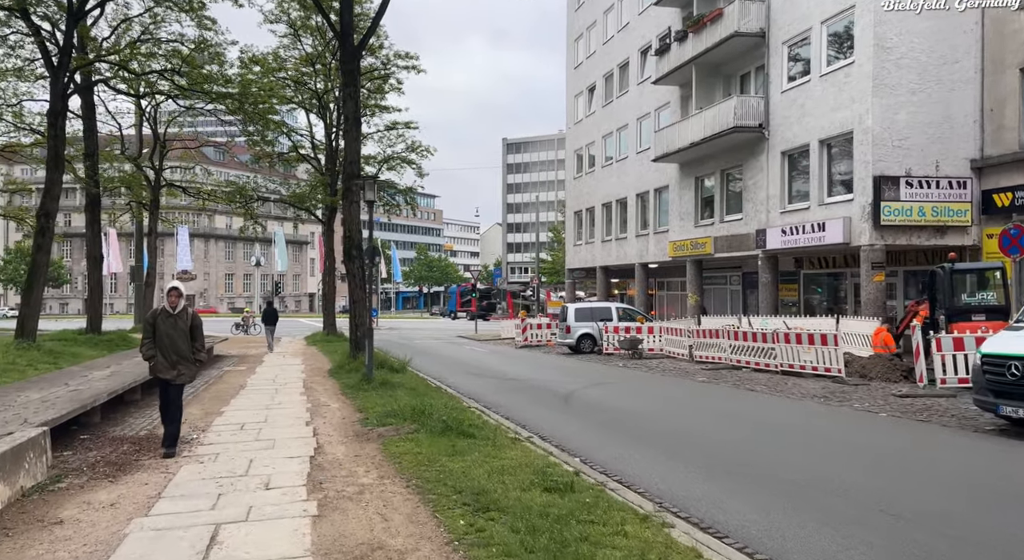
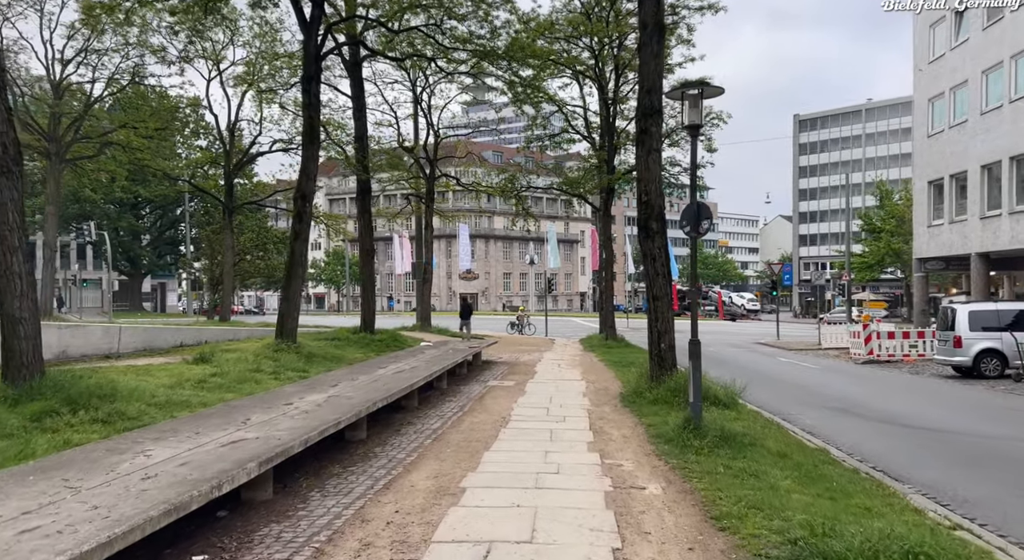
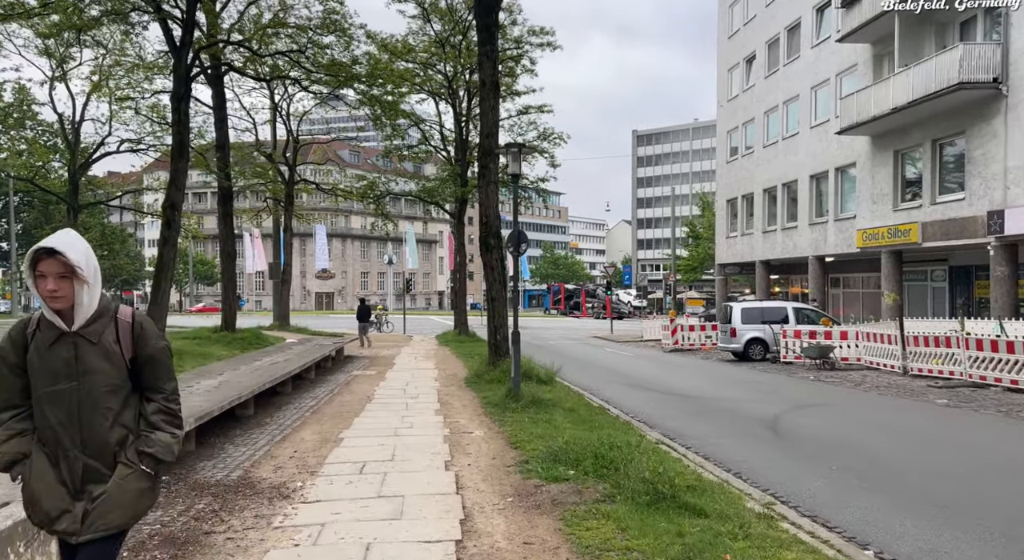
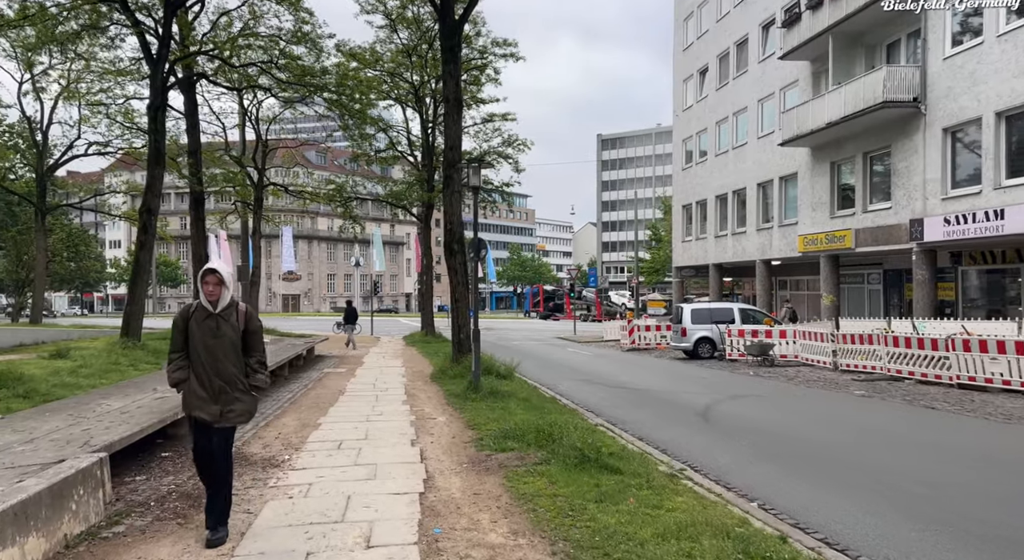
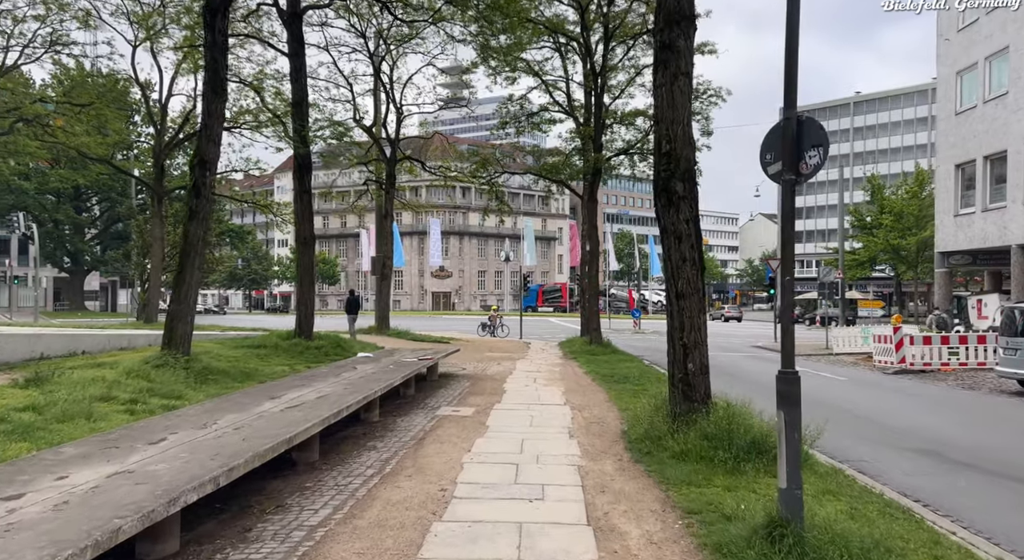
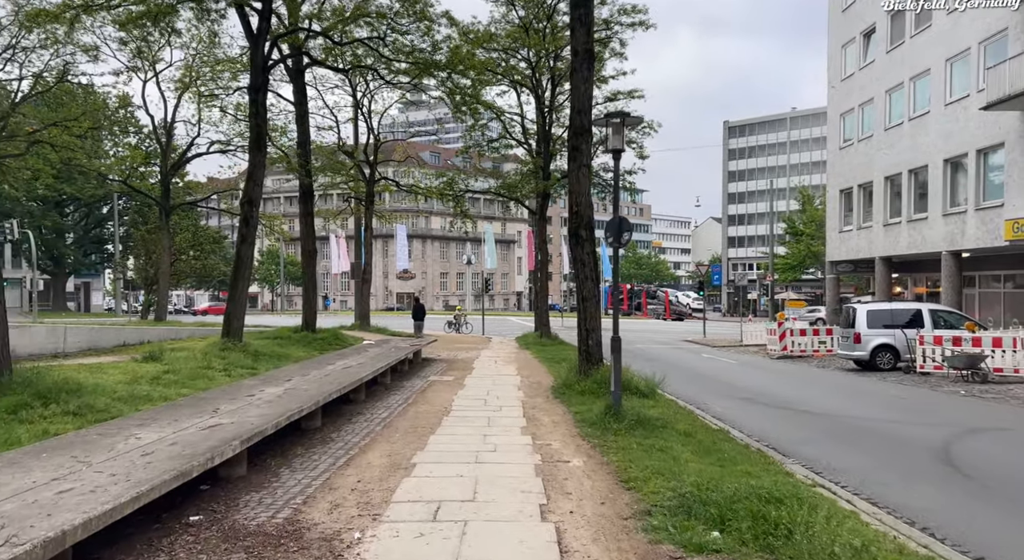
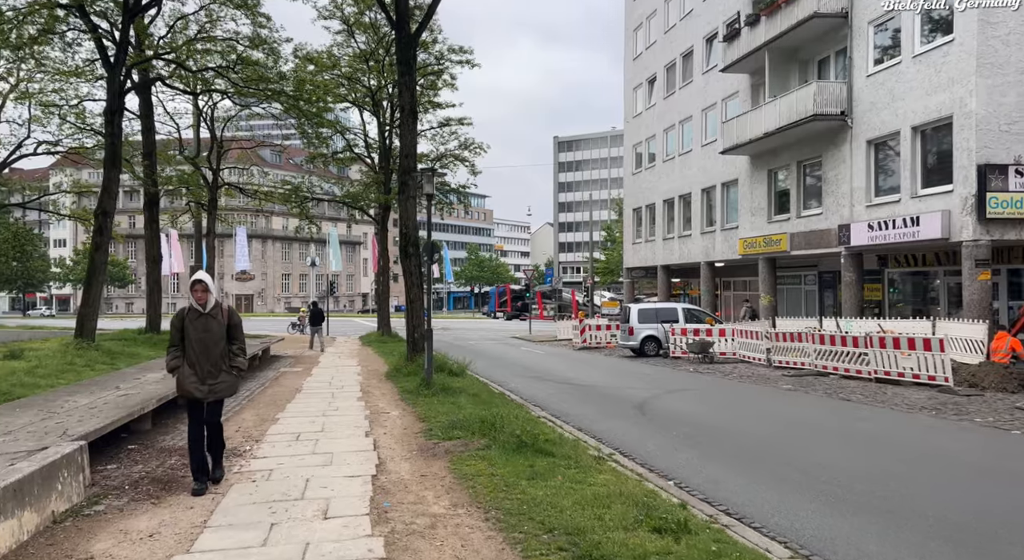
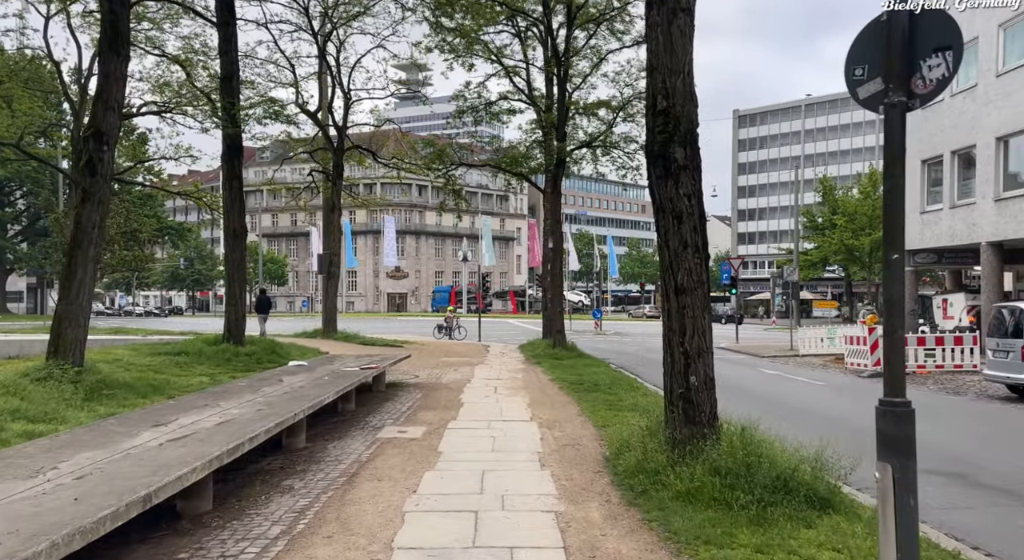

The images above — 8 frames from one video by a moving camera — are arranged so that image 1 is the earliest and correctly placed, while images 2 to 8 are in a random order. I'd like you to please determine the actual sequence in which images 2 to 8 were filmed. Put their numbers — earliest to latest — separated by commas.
7, 4, 3, 6, 2, 5, 8
